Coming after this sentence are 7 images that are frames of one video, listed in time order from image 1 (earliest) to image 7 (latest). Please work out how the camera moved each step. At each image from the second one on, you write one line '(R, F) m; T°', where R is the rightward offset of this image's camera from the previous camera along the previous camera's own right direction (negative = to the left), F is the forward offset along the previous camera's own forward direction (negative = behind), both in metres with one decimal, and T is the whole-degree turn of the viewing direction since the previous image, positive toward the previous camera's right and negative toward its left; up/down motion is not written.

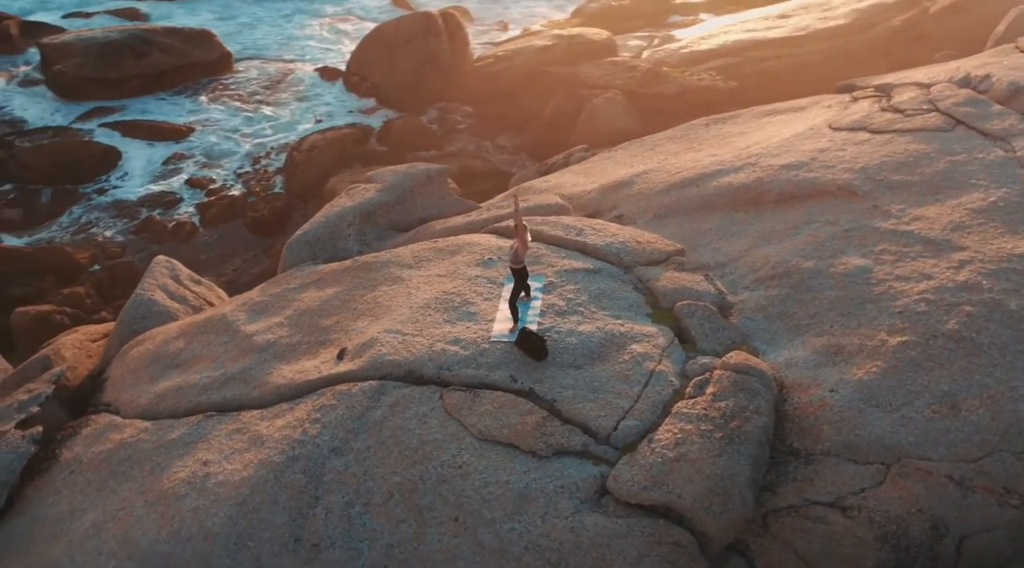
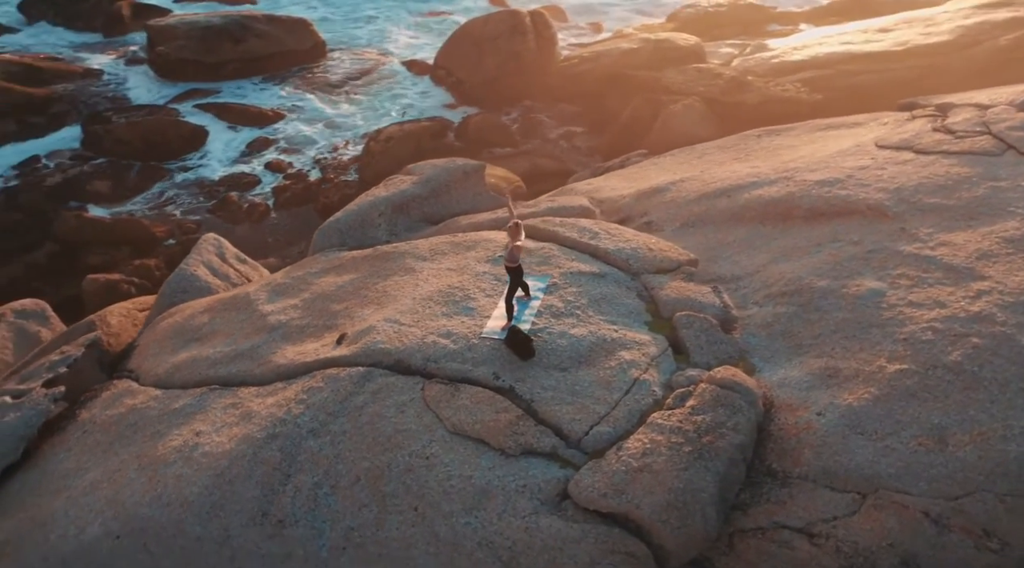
(+0.3, 0.0) m; -5°
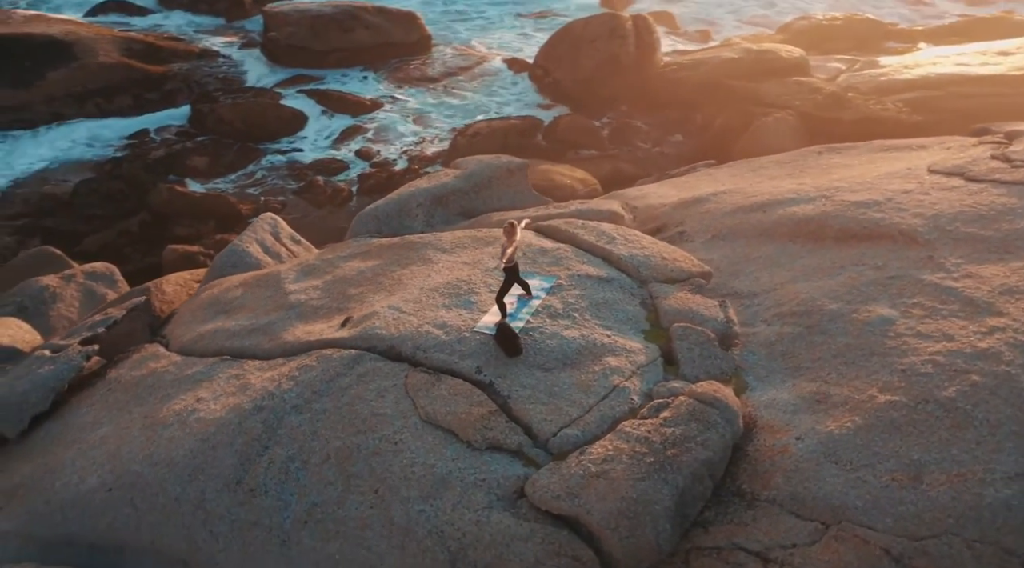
(+0.4, 0.0) m; -5°
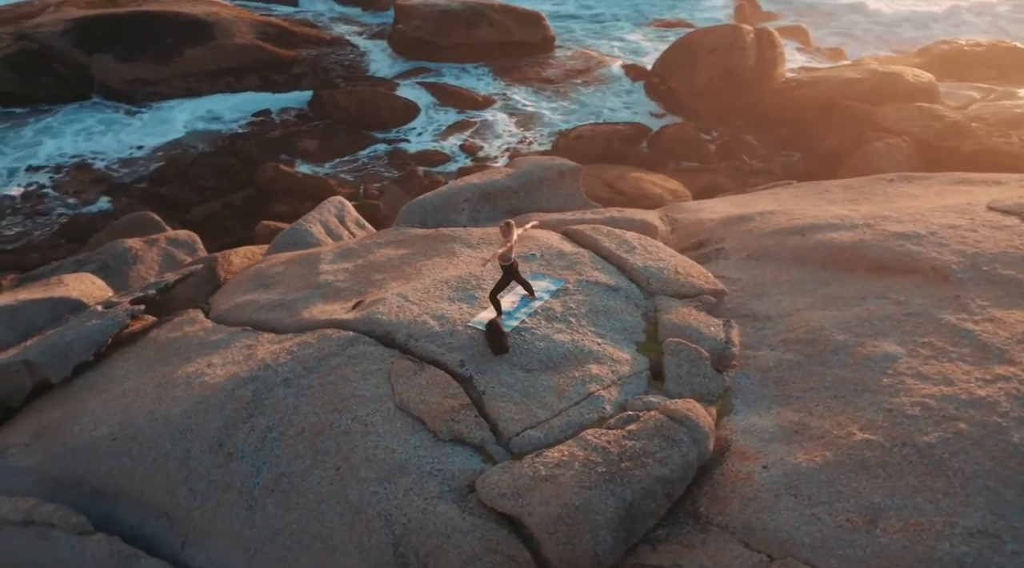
(+0.5, 0.0) m; -6°
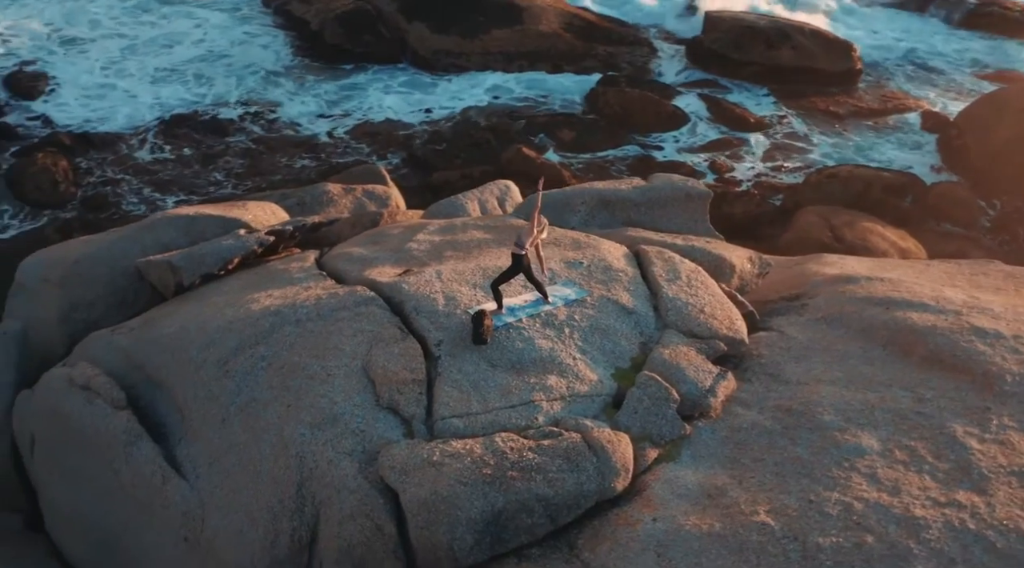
(+1.1, 0.0) m; -16°
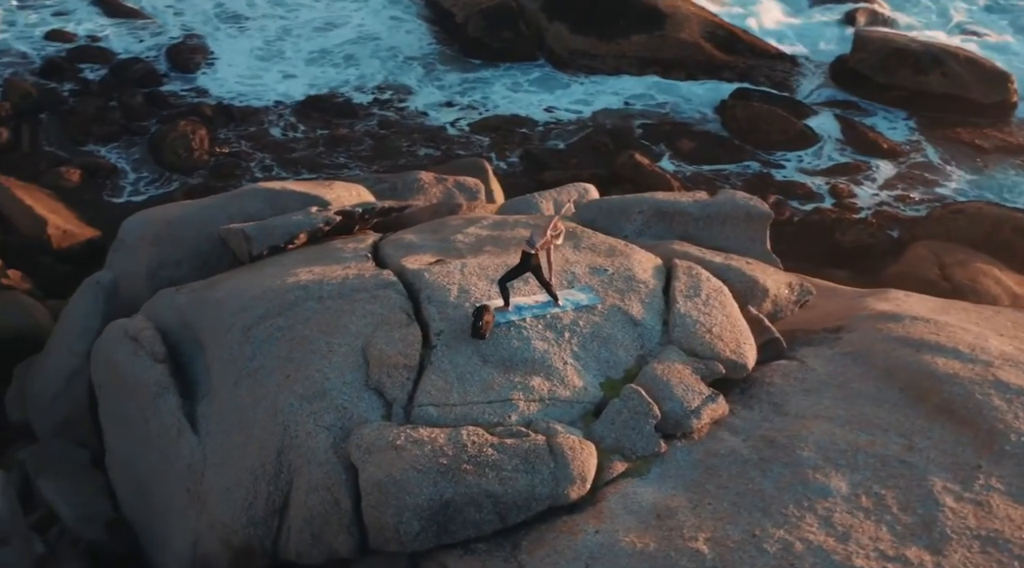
(+0.5, 0.0) m; -8°
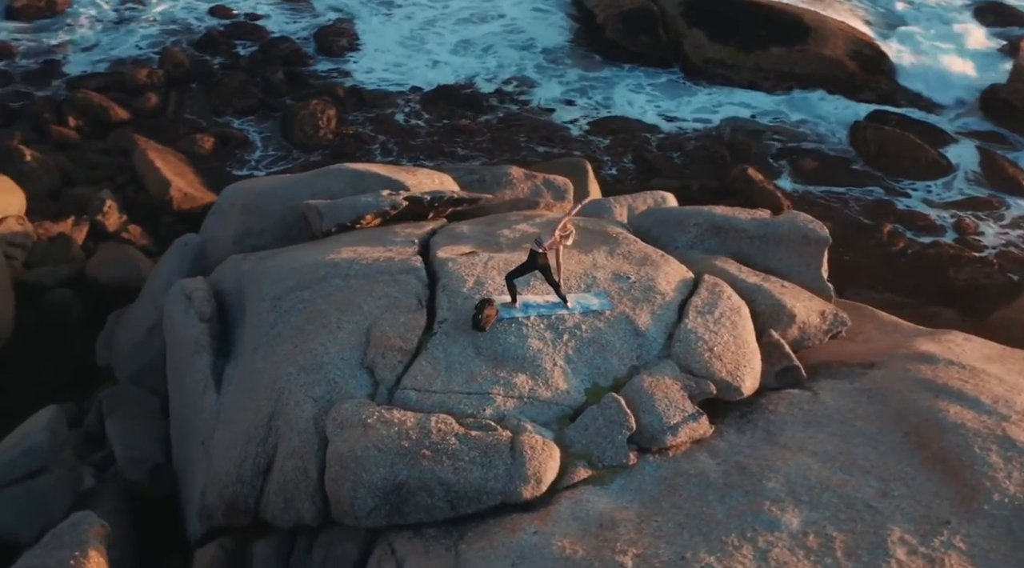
(+0.6, -0.1) m; -8°
